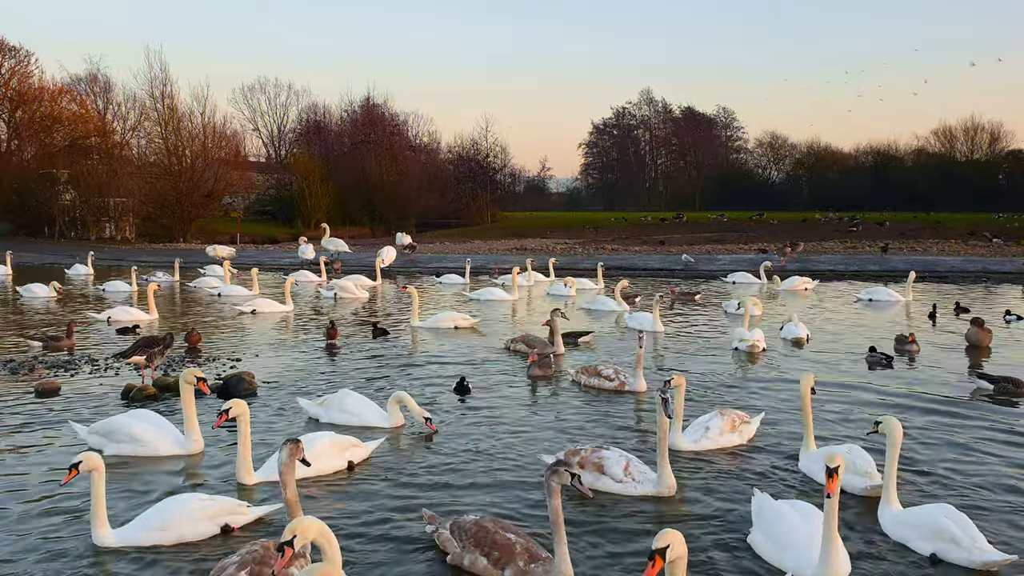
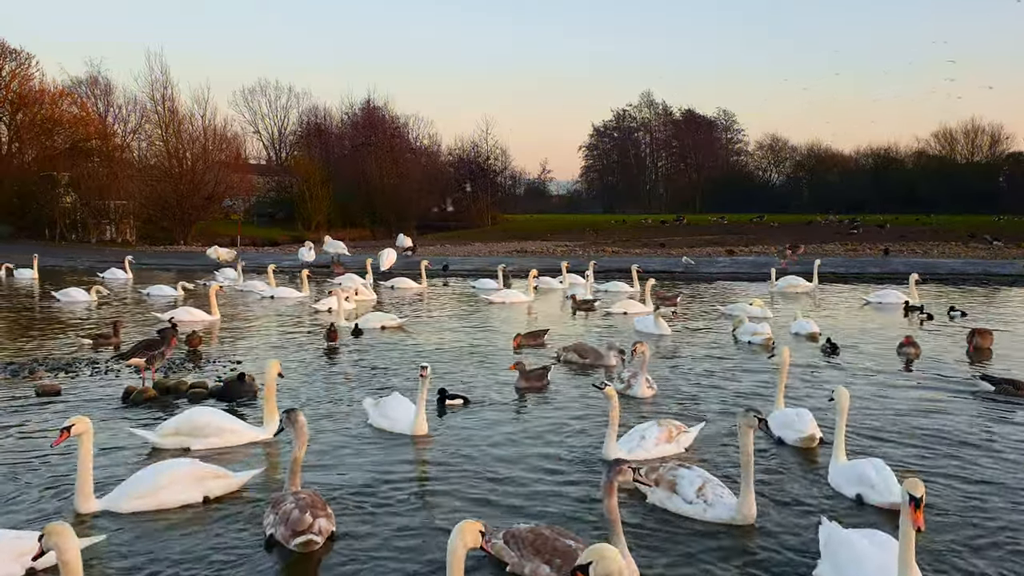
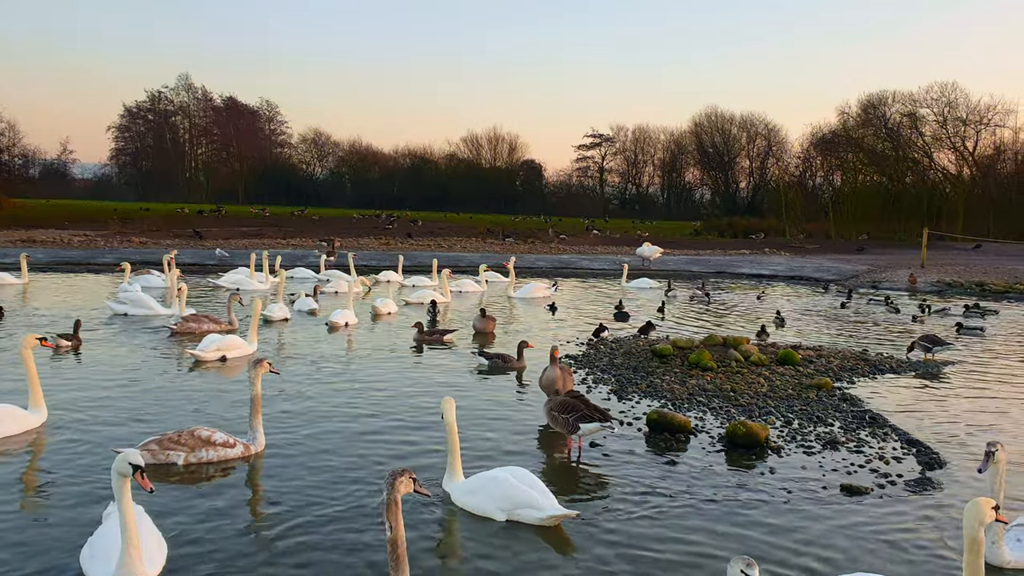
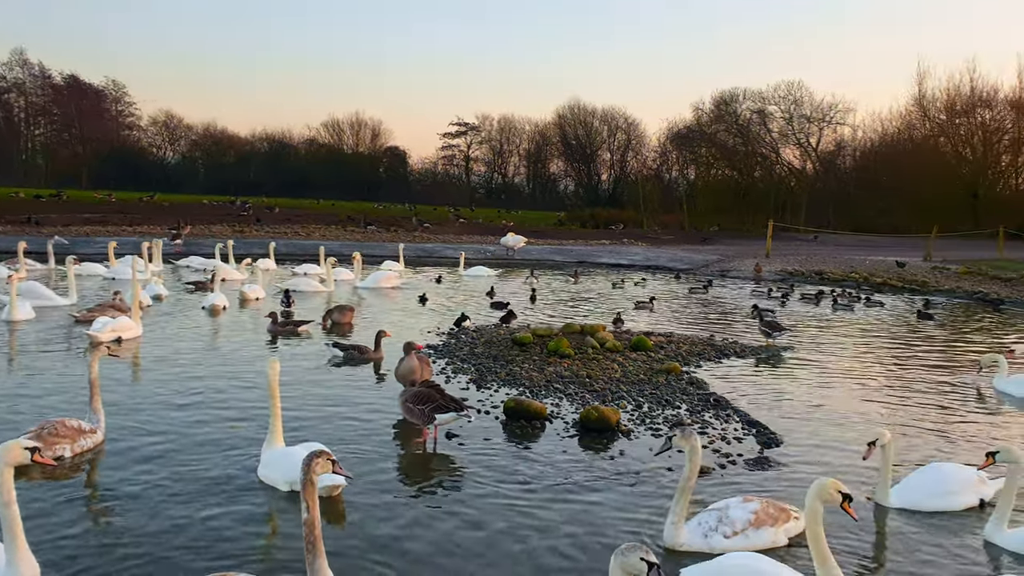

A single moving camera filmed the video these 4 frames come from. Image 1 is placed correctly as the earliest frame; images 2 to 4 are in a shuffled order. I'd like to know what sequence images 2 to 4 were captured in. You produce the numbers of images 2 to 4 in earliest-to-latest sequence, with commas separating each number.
2, 3, 4
